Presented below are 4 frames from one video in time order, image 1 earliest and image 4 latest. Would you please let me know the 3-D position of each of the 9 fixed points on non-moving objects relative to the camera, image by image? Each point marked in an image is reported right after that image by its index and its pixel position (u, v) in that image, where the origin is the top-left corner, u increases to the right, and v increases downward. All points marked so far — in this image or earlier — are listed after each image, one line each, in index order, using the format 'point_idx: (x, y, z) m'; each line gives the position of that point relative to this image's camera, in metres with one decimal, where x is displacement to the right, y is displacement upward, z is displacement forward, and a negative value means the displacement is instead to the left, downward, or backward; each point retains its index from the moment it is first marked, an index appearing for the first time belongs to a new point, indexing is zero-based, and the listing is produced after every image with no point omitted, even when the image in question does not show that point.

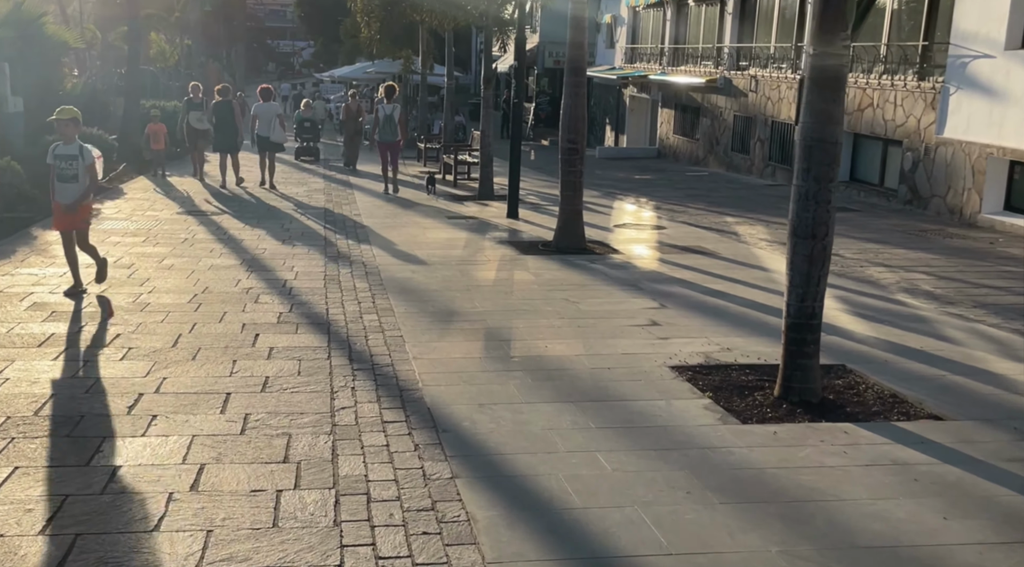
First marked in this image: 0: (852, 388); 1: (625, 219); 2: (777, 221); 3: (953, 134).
0: (+2.1, -0.6, +6.6) m
1: (+1.7, +1.0, +16.4) m
2: (+4.1, +1.0, +16.5) m
3: (+7.4, +2.5, +17.8) m
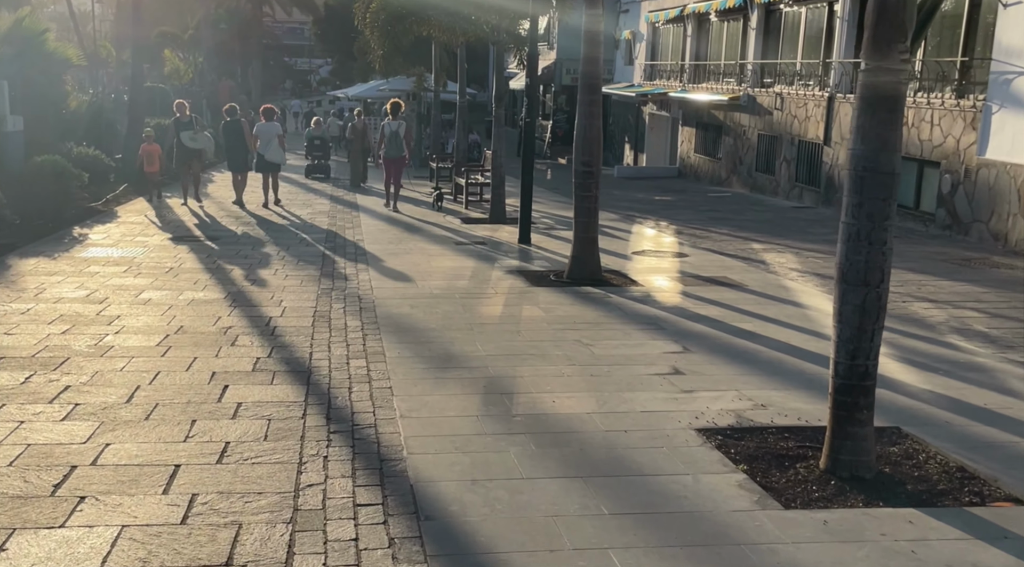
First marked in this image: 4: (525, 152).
0: (+2.1, -0.9, +5.6) m
1: (+1.9, +0.6, +15.4) m
2: (+4.3, +0.5, +15.6) m
3: (+7.6, +2.1, +16.8) m
4: (+0.2, +1.9, +14.8) m
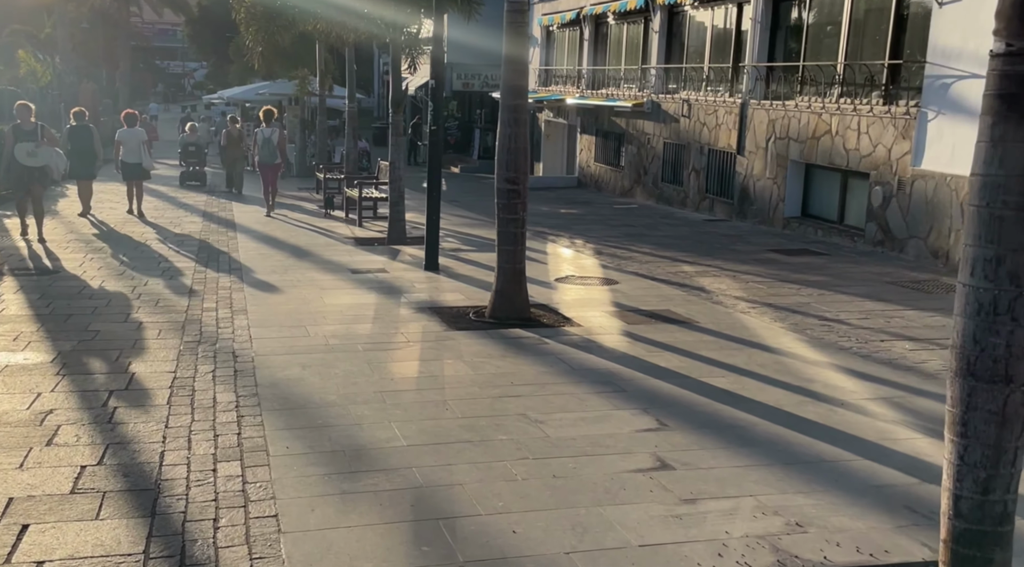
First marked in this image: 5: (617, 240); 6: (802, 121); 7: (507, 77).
0: (+1.9, -1.2, +3.9) m
1: (+0.7, +0.2, +13.6) m
2: (+3.0, +0.2, +14.0) m
3: (+6.2, +1.7, +15.5) m
4: (-1.0, +1.5, +12.8) m
5: (+1.7, +0.7, +17.5) m
6: (+5.2, +2.9, +19.1) m
7: (0.0, +1.9, +9.6) m
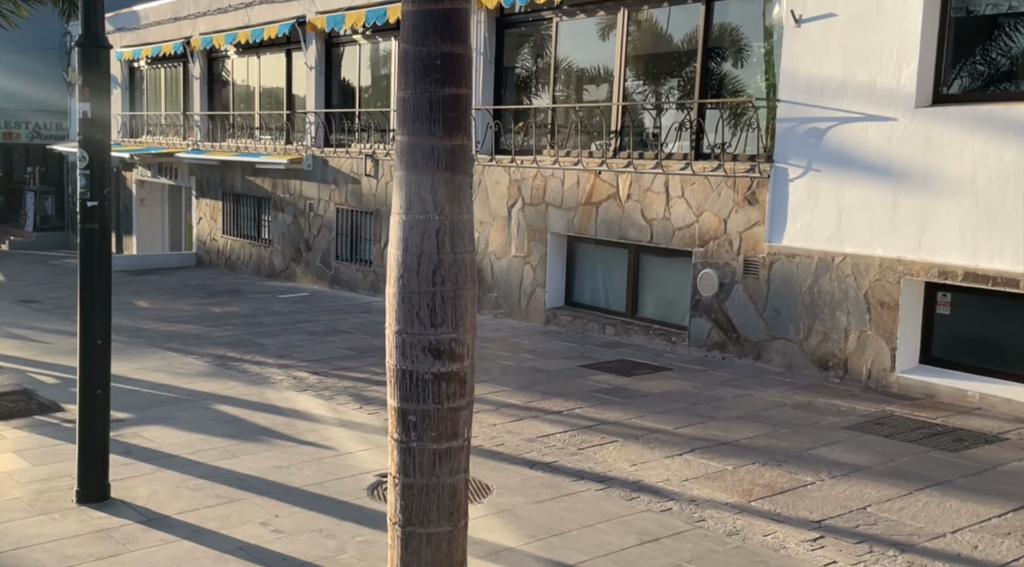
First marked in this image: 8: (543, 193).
0: (+4.0, -1.9, -1.3) m
1: (-1.1, -1.2, +7.2) m
2: (+0.9, -1.1, +8.5) m
3: (+3.1, +0.5, +11.2) m
4: (-2.4, +0.1, +5.8) m
5: (-1.7, -0.9, +11.2) m
6: (+0.7, +1.4, +14.1) m
7: (-0.3, +0.7, +3.3) m
8: (+0.4, +1.3, +14.5) m
